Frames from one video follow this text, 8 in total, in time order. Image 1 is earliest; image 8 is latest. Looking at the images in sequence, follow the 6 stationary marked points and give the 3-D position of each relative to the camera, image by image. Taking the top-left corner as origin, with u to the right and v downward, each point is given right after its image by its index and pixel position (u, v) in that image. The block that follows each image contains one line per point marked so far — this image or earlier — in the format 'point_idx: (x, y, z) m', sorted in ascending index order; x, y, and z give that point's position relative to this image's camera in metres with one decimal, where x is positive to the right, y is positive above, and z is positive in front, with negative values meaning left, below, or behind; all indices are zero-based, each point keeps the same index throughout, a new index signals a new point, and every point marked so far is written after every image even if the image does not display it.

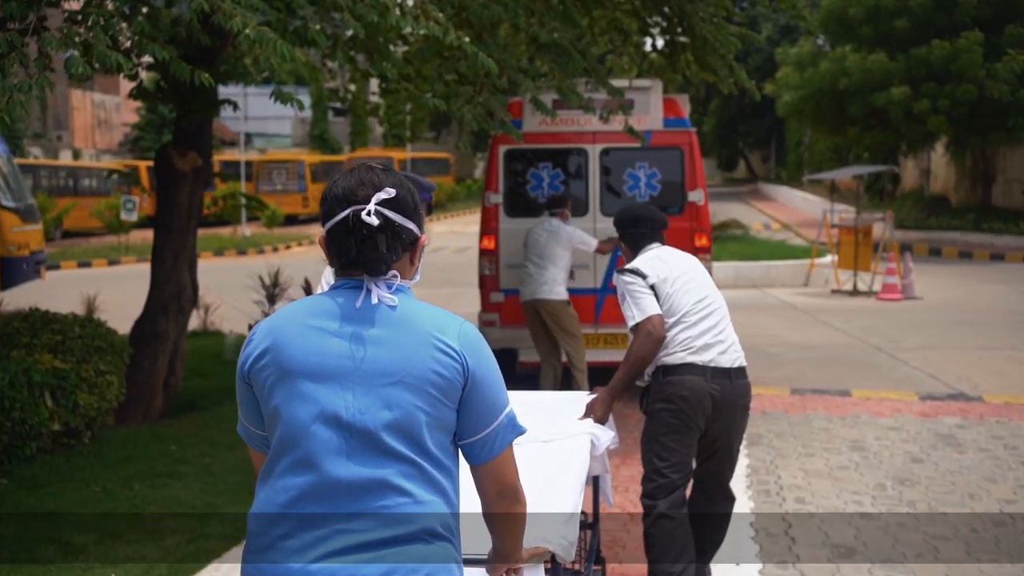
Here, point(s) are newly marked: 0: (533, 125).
0: (+0.2, +1.5, +9.5) m
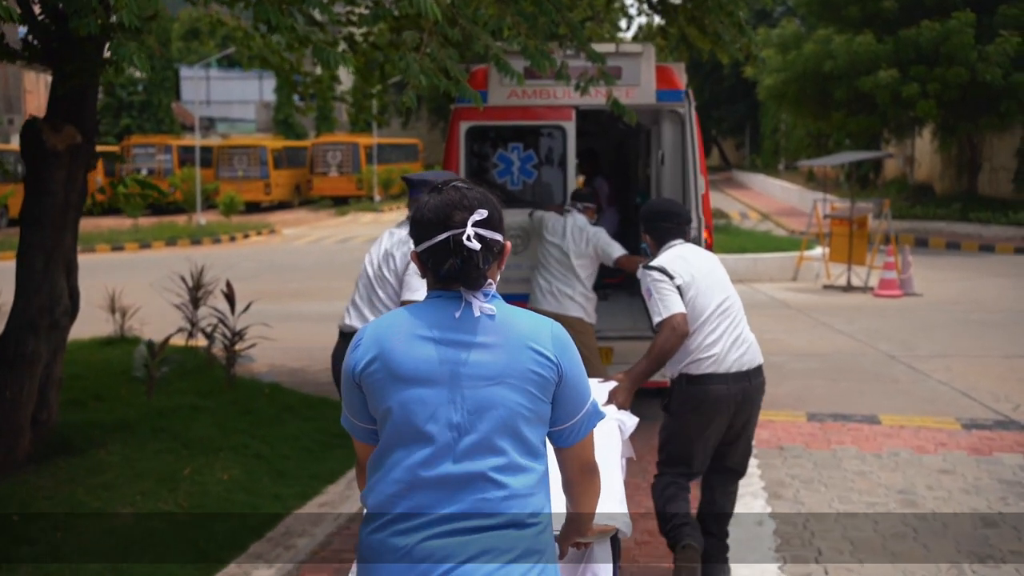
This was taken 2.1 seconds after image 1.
0: (-0.1, +1.5, +8.0) m
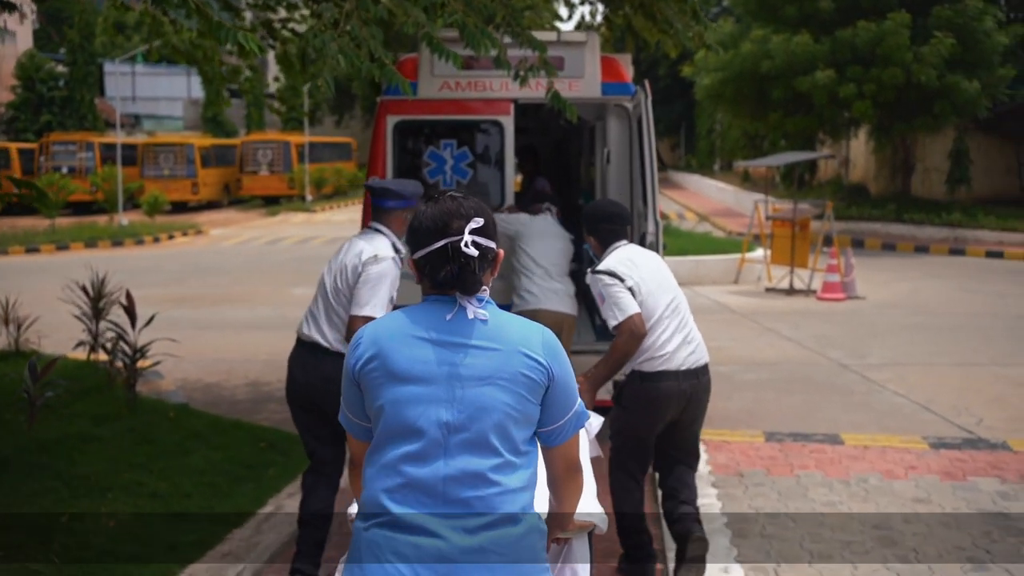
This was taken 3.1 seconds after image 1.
0: (-0.6, +1.4, +7.3) m
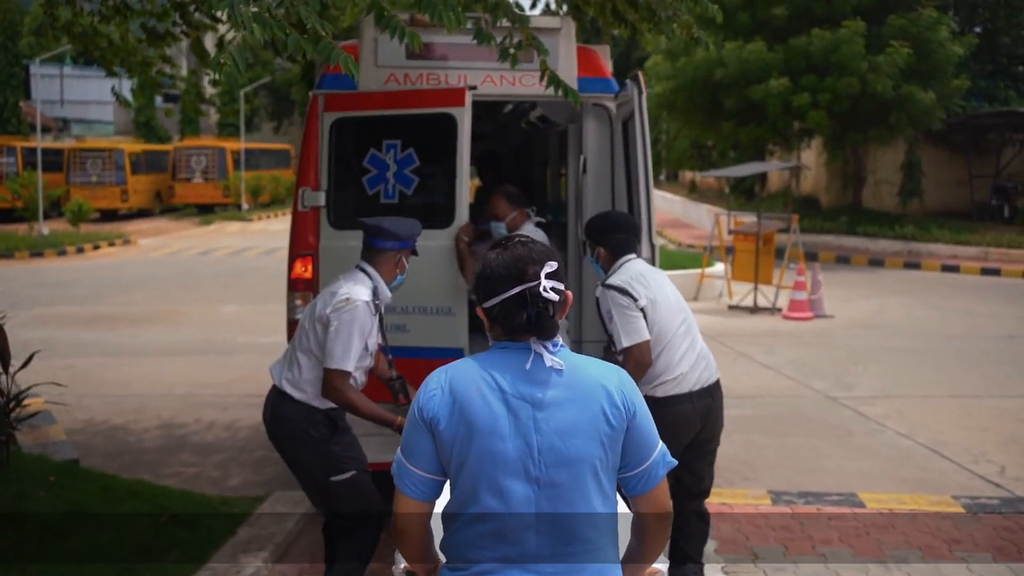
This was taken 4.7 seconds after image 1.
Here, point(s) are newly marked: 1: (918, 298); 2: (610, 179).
0: (-0.8, +1.2, +6.1) m
1: (+7.2, -0.2, +18.4) m
2: (+0.6, +0.6, +6.3) m
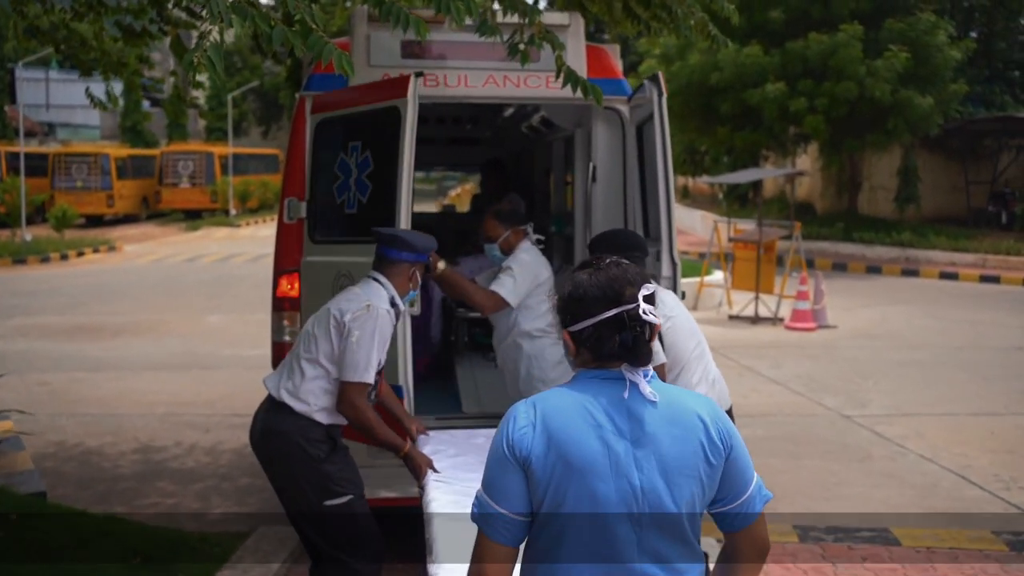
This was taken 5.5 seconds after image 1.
0: (-0.8, +1.1, +5.6) m
1: (+7.1, -0.3, +18.0) m
2: (+0.6, +0.5, +5.8) m
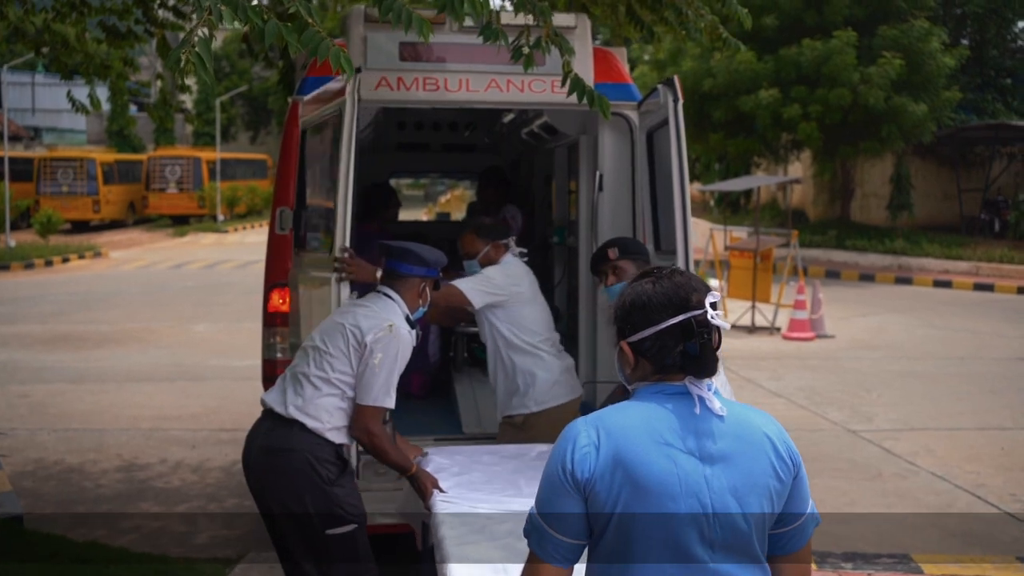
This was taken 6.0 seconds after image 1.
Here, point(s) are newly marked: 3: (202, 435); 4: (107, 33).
0: (-0.8, +1.0, +5.4) m
1: (+7.0, -0.5, +17.9) m
2: (+0.6, +0.5, +5.6) m
3: (-2.5, -1.2, +8.4) m
4: (-2.9, +1.8, +7.3) m
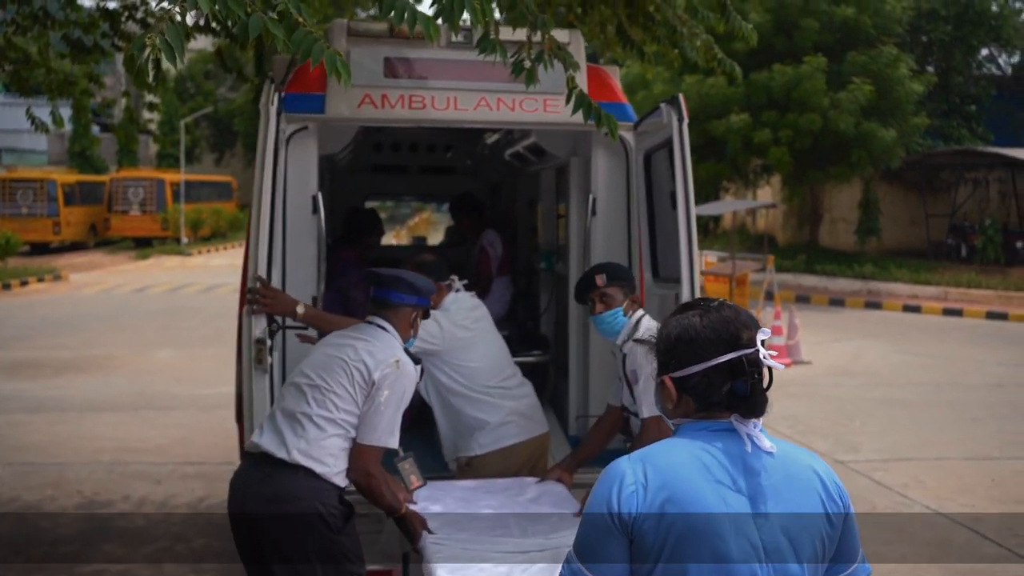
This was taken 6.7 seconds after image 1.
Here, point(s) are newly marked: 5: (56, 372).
0: (-0.8, +0.9, +5.1) m
1: (+6.5, -0.9, +17.8) m
2: (+0.6, +0.3, +5.3) m
3: (-2.7, -1.4, +8.0) m
4: (-3.0, +1.6, +7.0) m
5: (-5.8, -1.1, +13.2) m
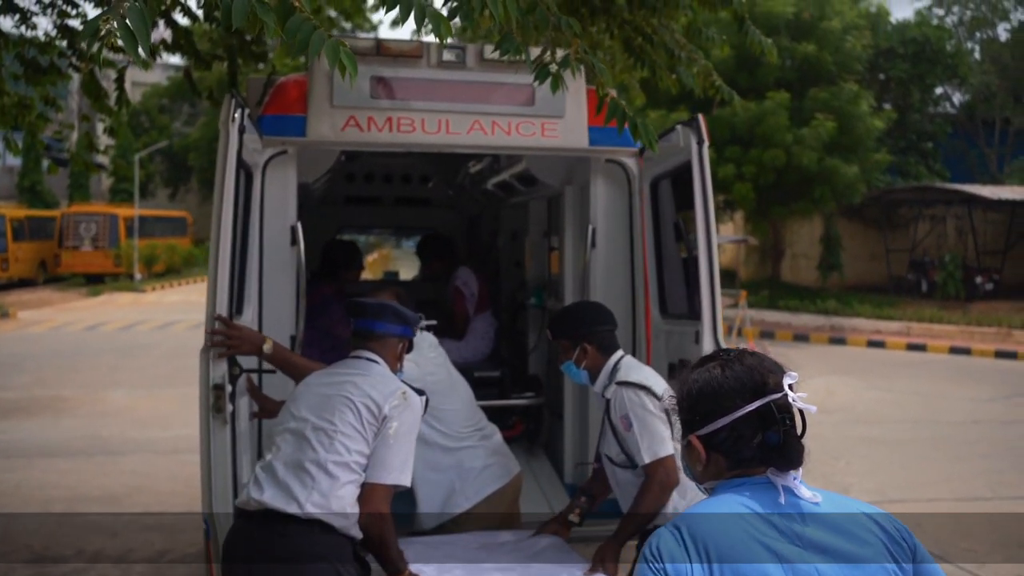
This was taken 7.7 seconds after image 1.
0: (-0.9, +0.7, +4.7) m
1: (+6.0, -1.5, +17.6) m
2: (+0.5, +0.1, +5.0) m
3: (-2.8, -1.7, +7.5) m
4: (-3.1, +1.4, +6.5) m
5: (-6.1, -1.5, +12.5) m
